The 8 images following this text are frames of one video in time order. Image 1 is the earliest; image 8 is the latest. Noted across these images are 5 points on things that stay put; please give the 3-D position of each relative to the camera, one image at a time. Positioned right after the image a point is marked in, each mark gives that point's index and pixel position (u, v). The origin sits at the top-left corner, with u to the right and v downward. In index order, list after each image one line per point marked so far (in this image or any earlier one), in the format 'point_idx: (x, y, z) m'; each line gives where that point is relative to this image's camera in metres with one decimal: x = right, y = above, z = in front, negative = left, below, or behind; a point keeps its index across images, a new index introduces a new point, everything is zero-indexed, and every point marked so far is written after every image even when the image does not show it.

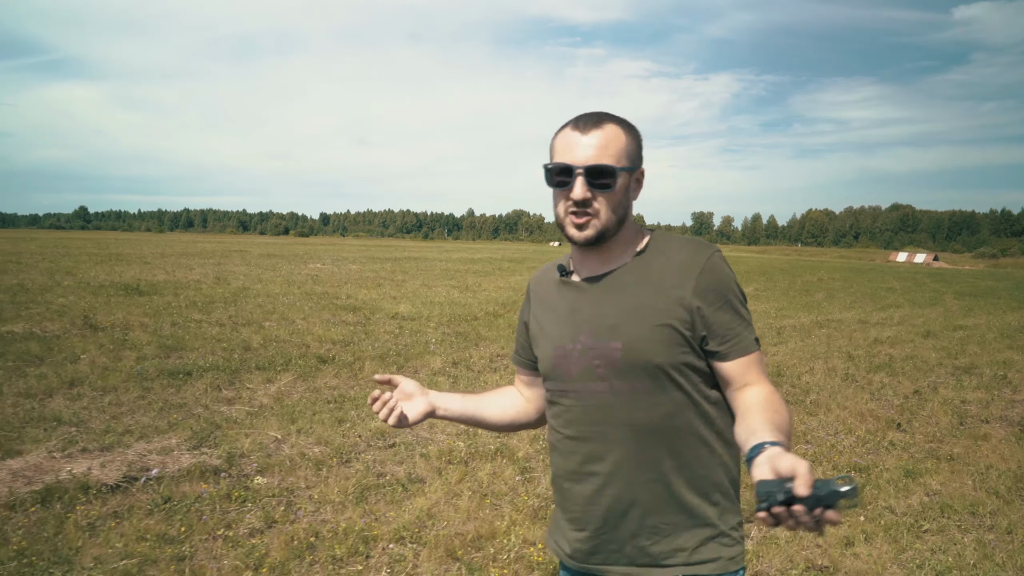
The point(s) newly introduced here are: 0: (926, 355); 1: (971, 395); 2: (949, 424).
0: (+11.2, -1.8, +16.5) m
1: (+9.8, -2.2, +13.0) m
2: (+8.2, -2.4, +11.3) m
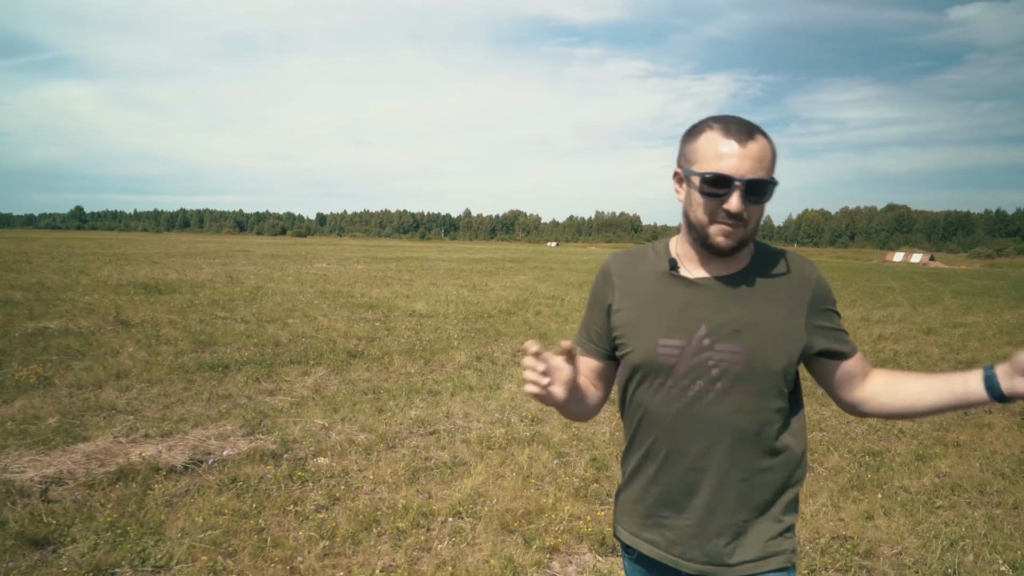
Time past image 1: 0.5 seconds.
0: (+11.4, -1.7, +16.8) m
1: (+10.0, -2.1, +13.2) m
2: (+8.4, -2.4, +11.5) m
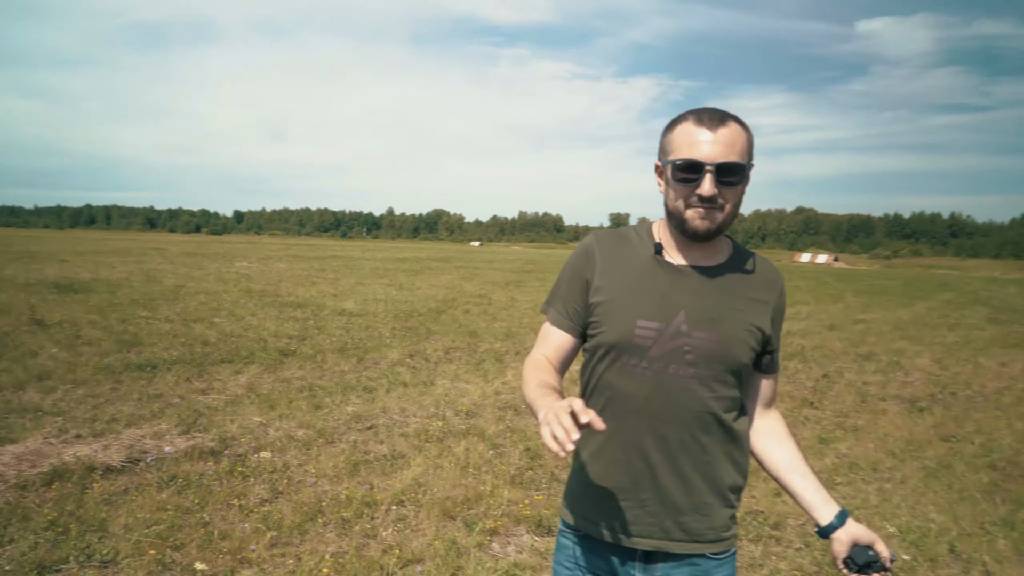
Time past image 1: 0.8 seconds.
0: (+9.4, -1.7, +18.2) m
1: (+8.4, -2.1, +14.5) m
2: (+7.0, -2.3, +12.6) m
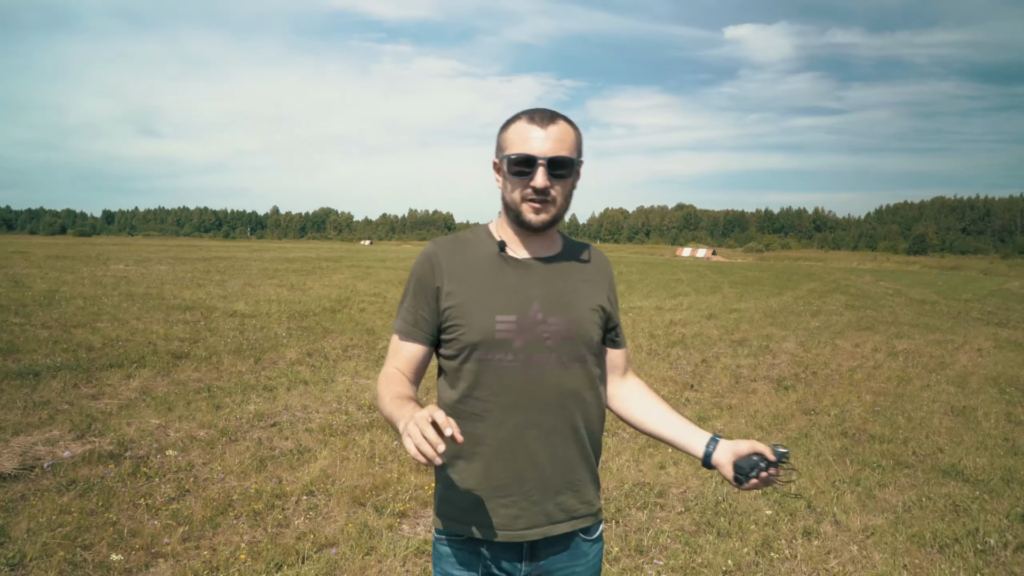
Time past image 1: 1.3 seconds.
0: (+6.4, -1.4, +19.7) m
1: (+6.1, -1.8, +15.9) m
2: (+4.9, -2.1, +13.8) m
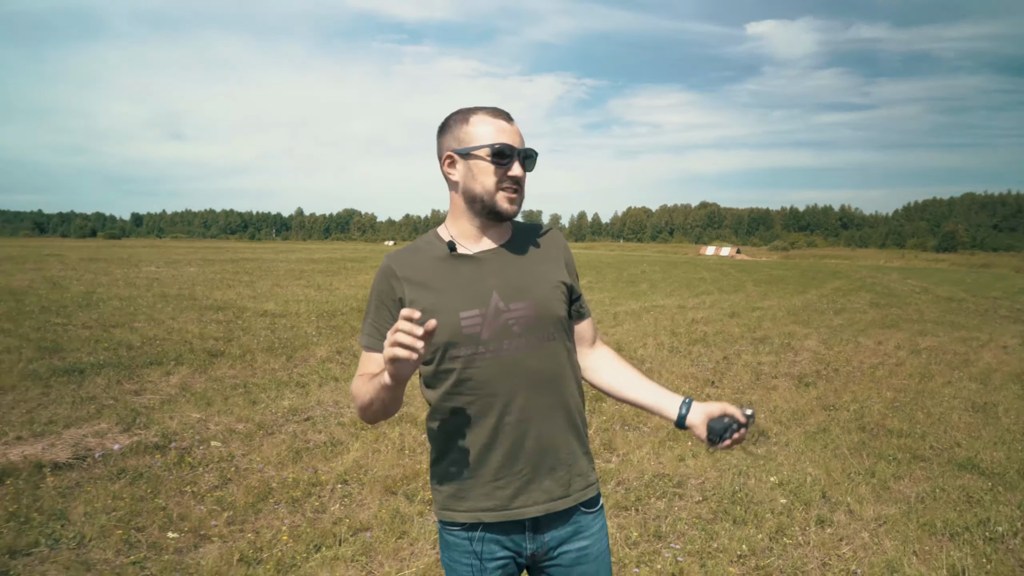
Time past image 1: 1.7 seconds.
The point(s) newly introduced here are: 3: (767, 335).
0: (+7.1, -1.3, +19.6) m
1: (+6.6, -1.8, +15.8) m
2: (+5.4, -2.1, +13.7) m
3: (+7.8, -1.4, +18.7) m
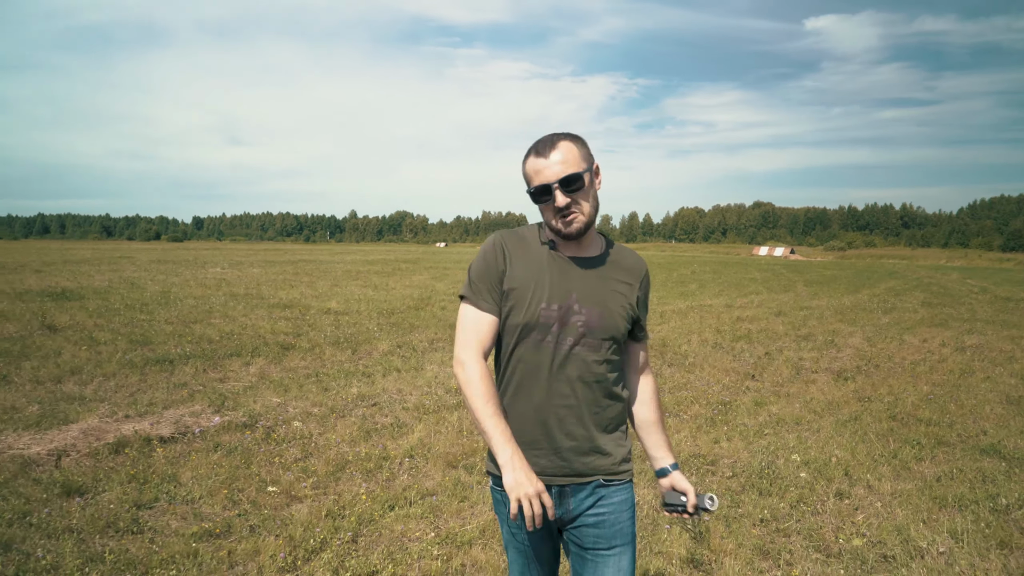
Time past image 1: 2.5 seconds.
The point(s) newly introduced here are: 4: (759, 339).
0: (+8.5, -1.3, +19.4) m
1: (+7.8, -1.8, +15.7) m
2: (+6.5, -2.1, +13.7) m
3: (+9.2, -1.4, +18.4) m
4: (+7.2, -1.6, +17.5) m
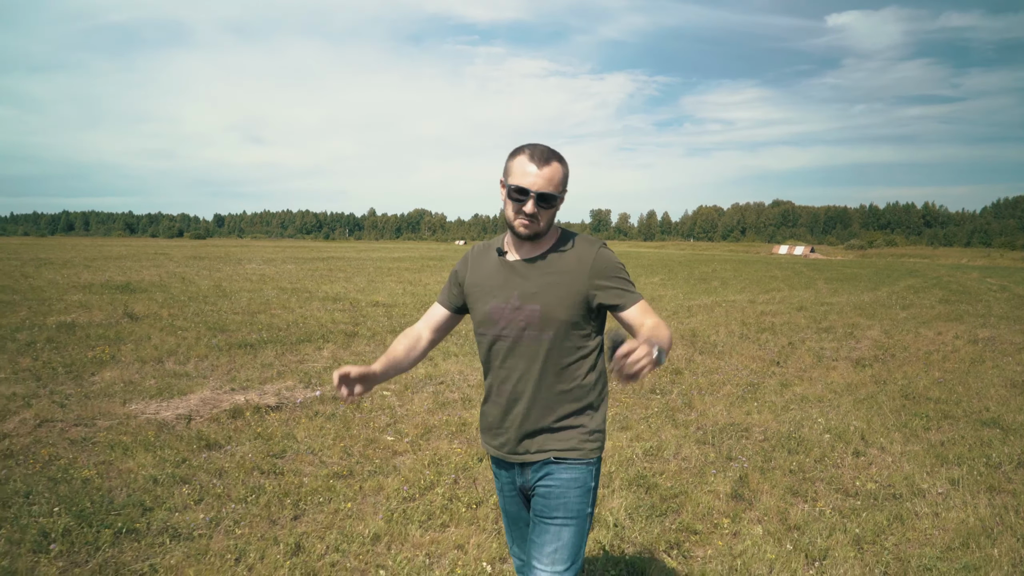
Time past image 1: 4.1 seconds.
0: (+9.3, -1.3, +19.8) m
1: (+8.5, -1.7, +16.0) m
2: (+7.1, -2.0, +14.1) m
3: (+10.0, -1.4, +18.8) m
4: (+7.9, -1.5, +17.9) m
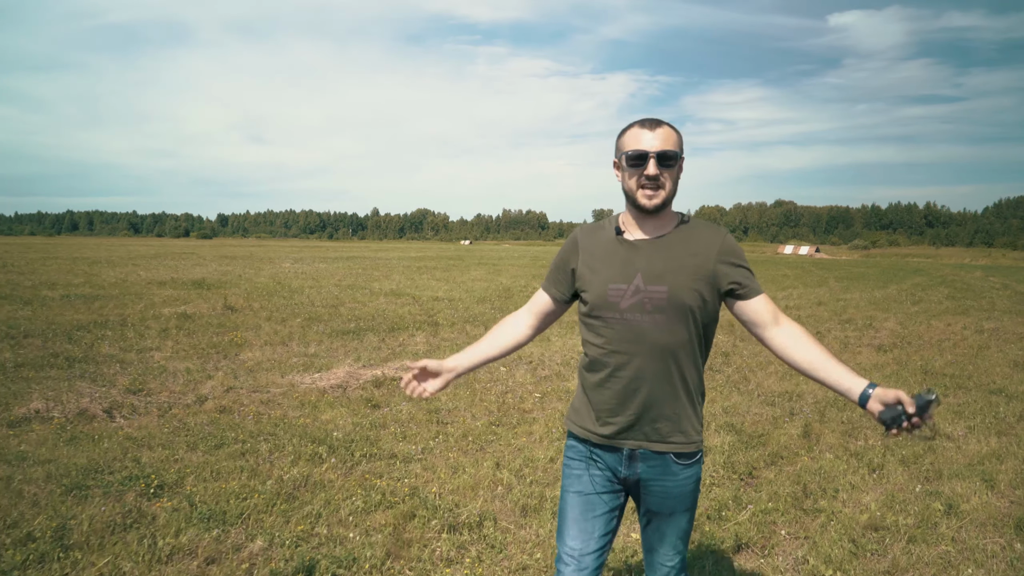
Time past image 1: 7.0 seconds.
0: (+10.2, -1.2, +20.7) m
1: (+9.3, -1.7, +17.0) m
2: (+7.9, -1.9, +15.0) m
3: (+10.8, -1.3, +19.7) m
4: (+8.7, -1.4, +18.8) m
